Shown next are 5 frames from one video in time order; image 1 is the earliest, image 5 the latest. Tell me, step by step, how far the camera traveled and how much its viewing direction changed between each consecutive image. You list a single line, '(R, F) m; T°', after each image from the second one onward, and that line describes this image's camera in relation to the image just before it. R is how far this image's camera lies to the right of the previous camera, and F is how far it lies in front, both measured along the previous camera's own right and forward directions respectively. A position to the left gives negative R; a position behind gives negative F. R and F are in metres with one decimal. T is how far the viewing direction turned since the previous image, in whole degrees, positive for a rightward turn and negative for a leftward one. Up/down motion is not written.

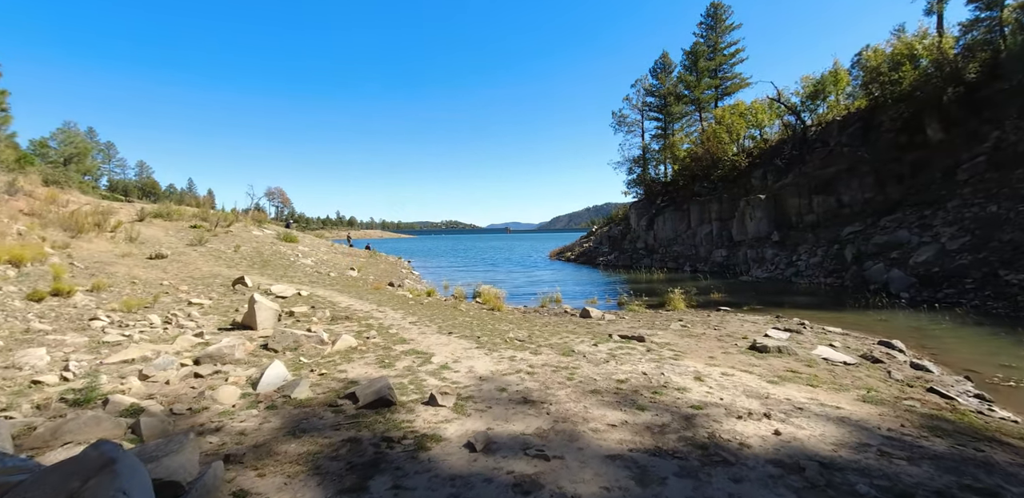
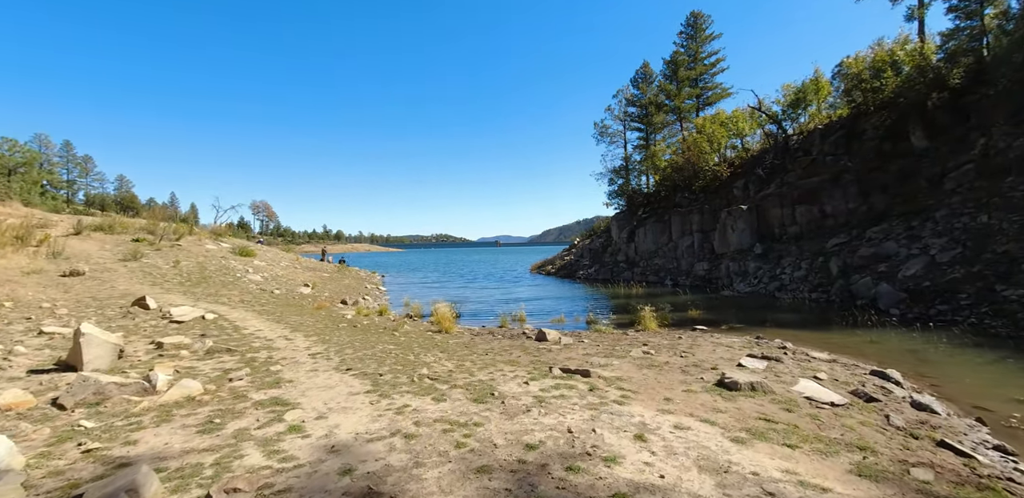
(+1.1, +1.5) m; +1°
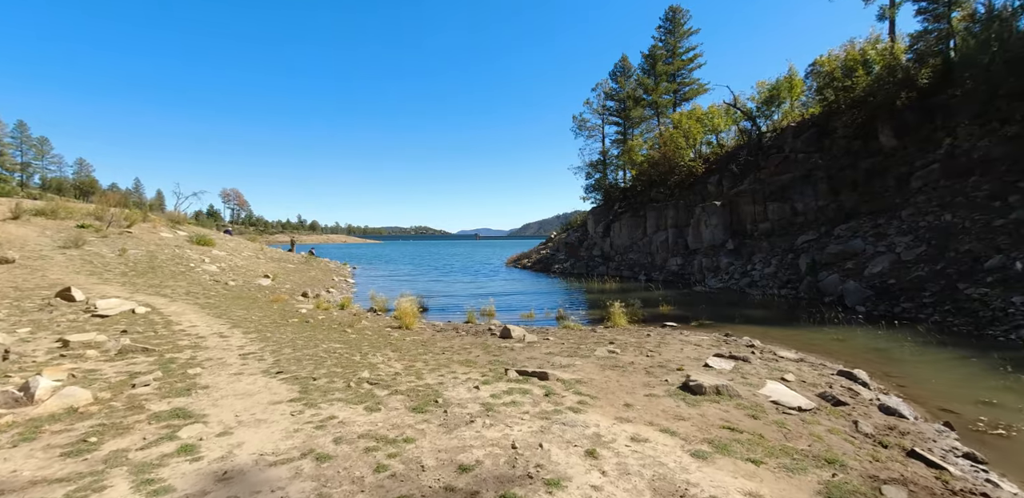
(+0.4, +0.6) m; +3°
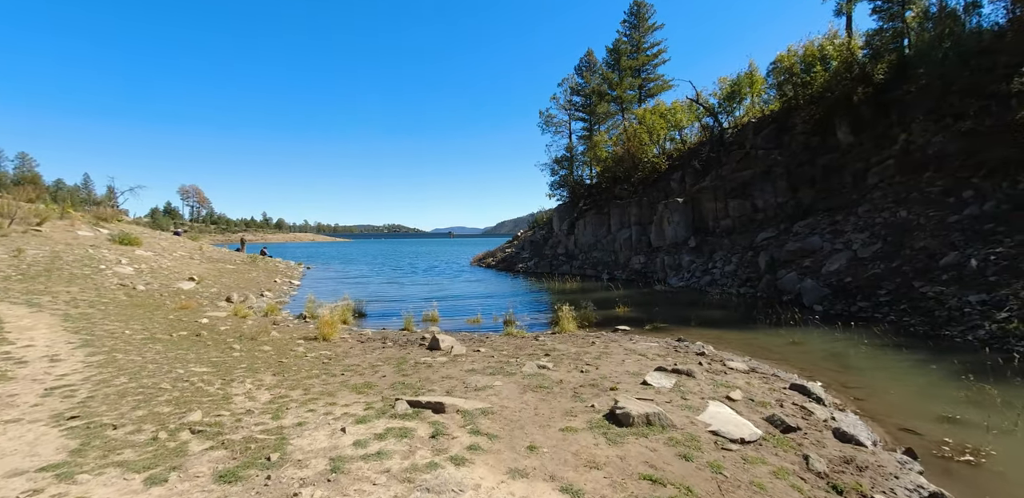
(+1.0, +1.2) m; +3°
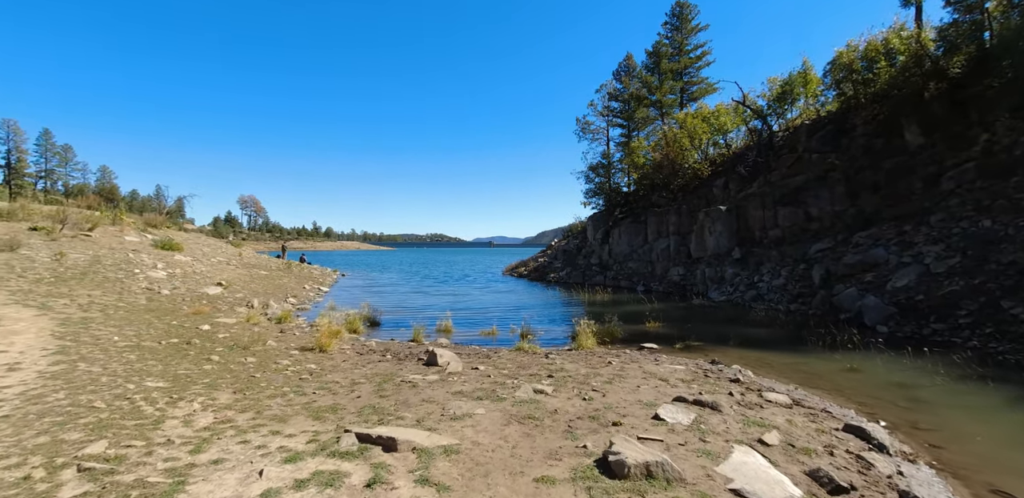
(+0.7, +1.0) m; -5°
